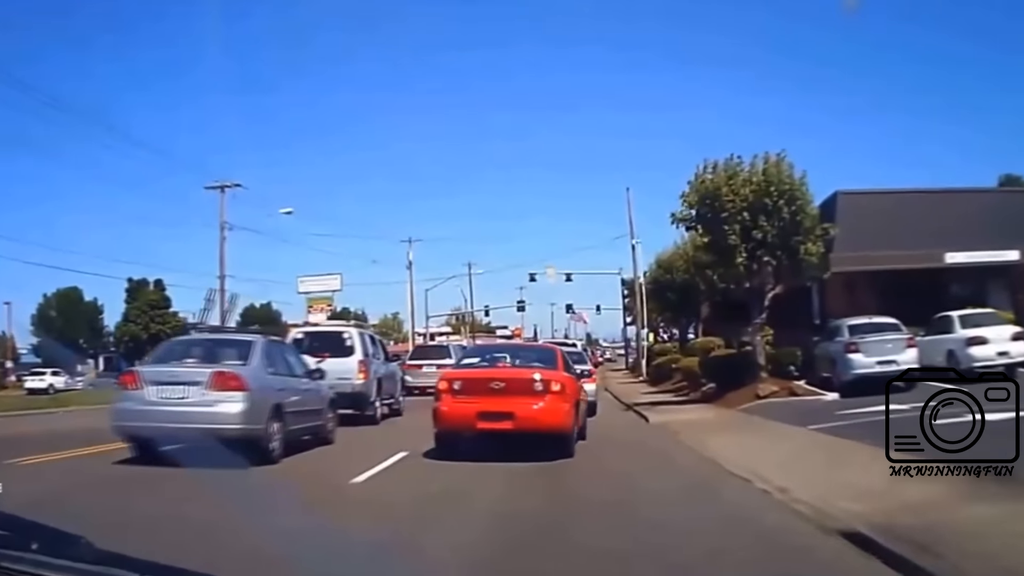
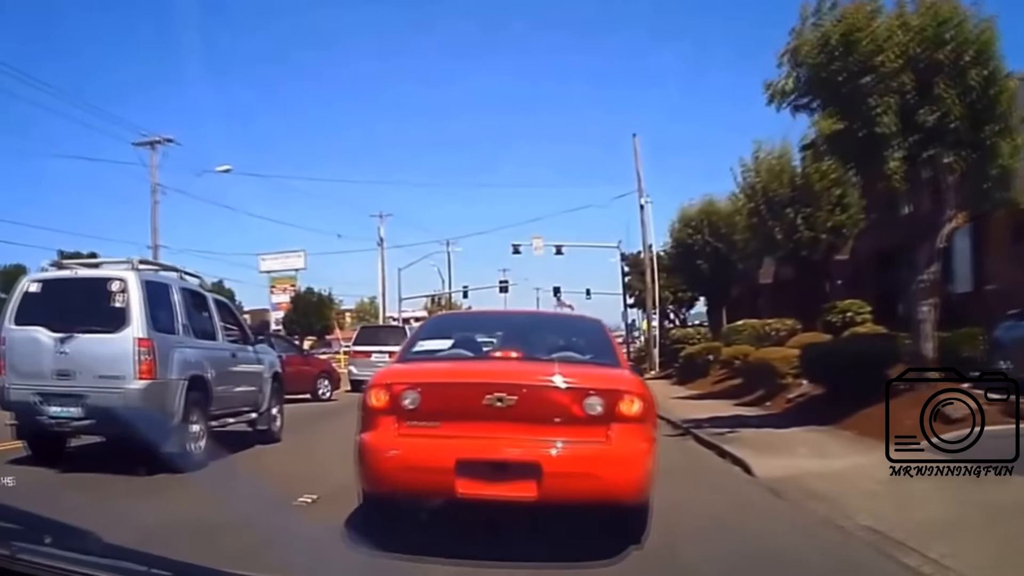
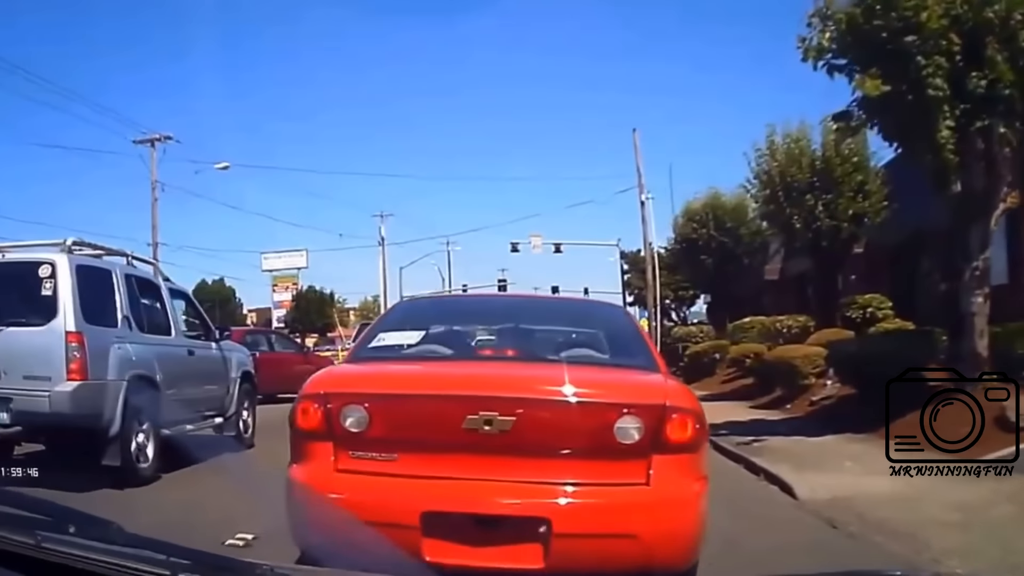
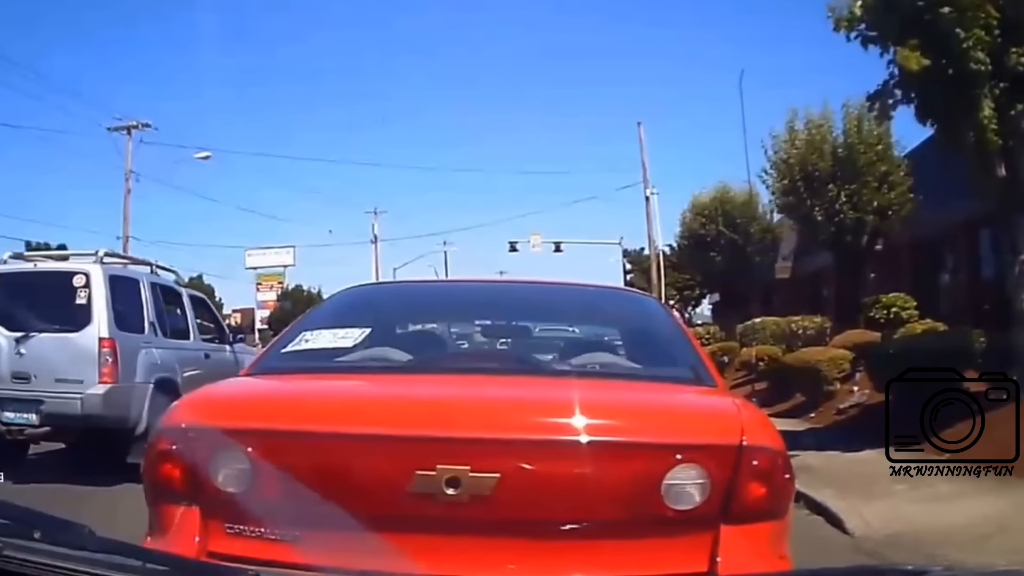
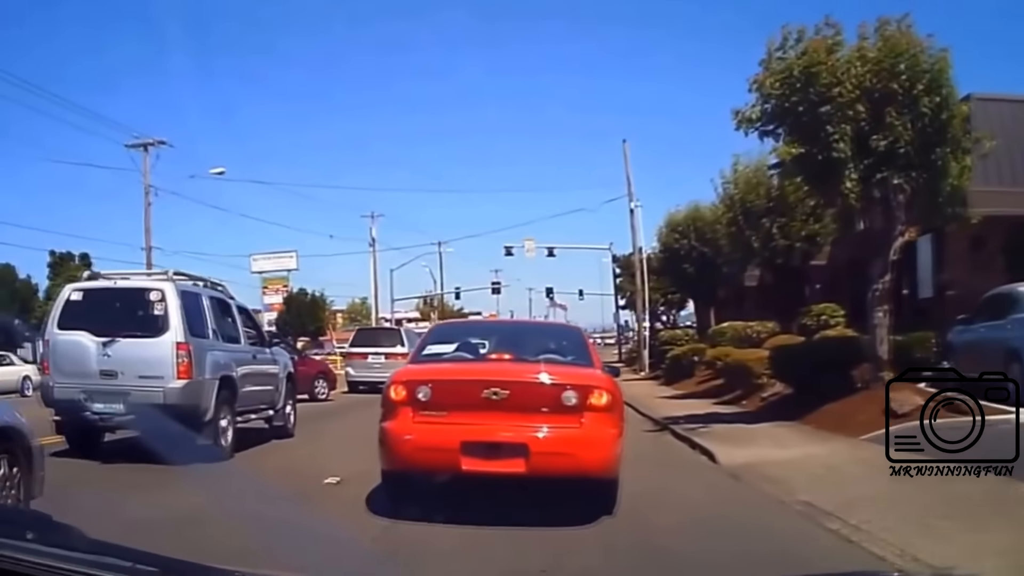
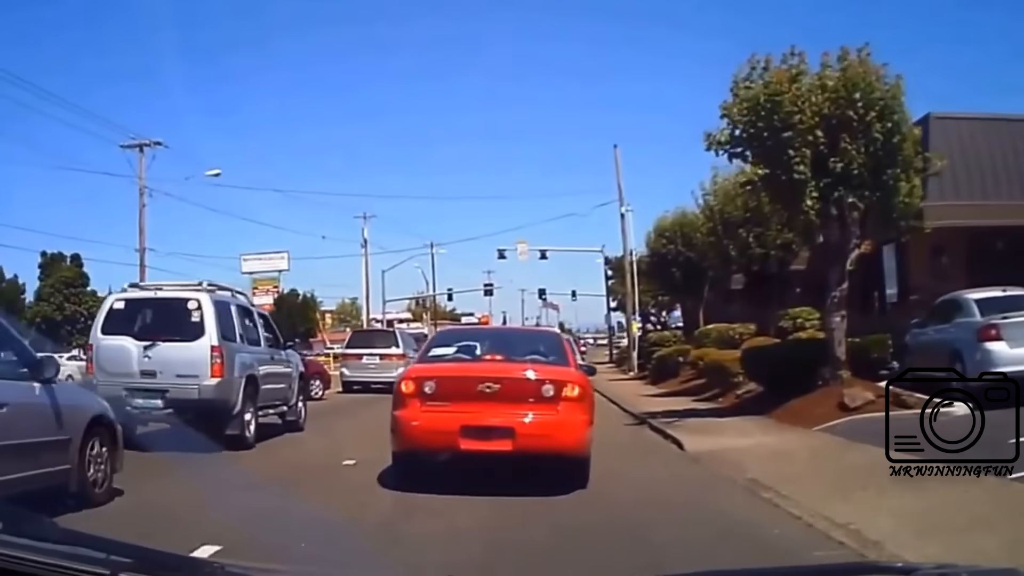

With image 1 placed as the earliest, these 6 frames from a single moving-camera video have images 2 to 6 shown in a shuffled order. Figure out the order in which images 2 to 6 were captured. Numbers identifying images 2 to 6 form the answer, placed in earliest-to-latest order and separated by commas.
6, 5, 2, 3, 4
